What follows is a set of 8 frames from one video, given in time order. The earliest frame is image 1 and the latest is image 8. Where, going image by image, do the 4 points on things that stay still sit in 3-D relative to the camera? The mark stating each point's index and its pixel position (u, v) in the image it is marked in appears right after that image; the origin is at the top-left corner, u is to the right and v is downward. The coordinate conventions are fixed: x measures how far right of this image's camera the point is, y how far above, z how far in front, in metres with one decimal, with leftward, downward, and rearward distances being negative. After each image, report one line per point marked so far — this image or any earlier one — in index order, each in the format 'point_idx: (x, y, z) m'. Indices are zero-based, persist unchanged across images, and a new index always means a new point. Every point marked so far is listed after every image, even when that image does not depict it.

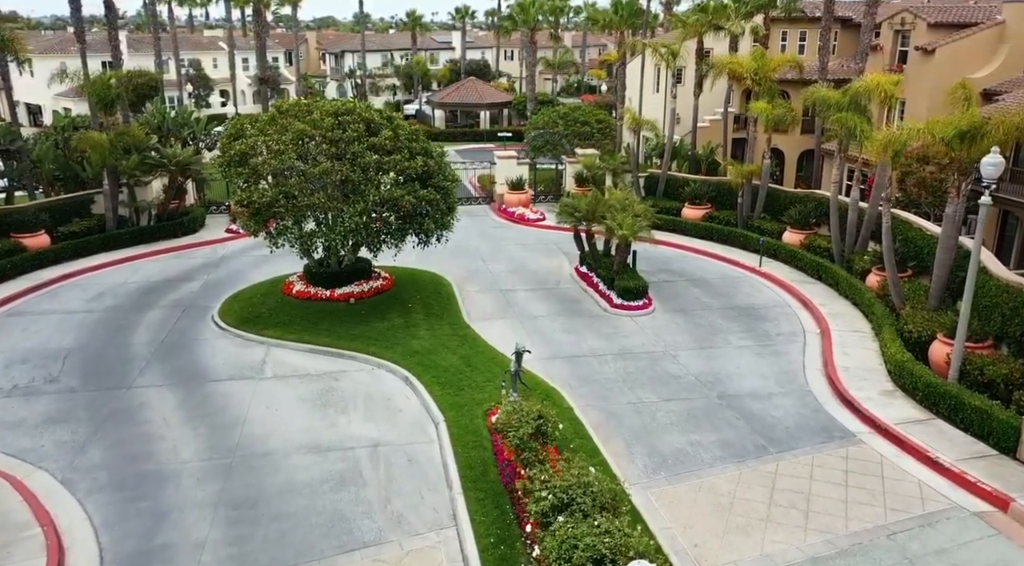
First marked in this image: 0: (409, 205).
0: (-2.3, +1.7, +16.3) m
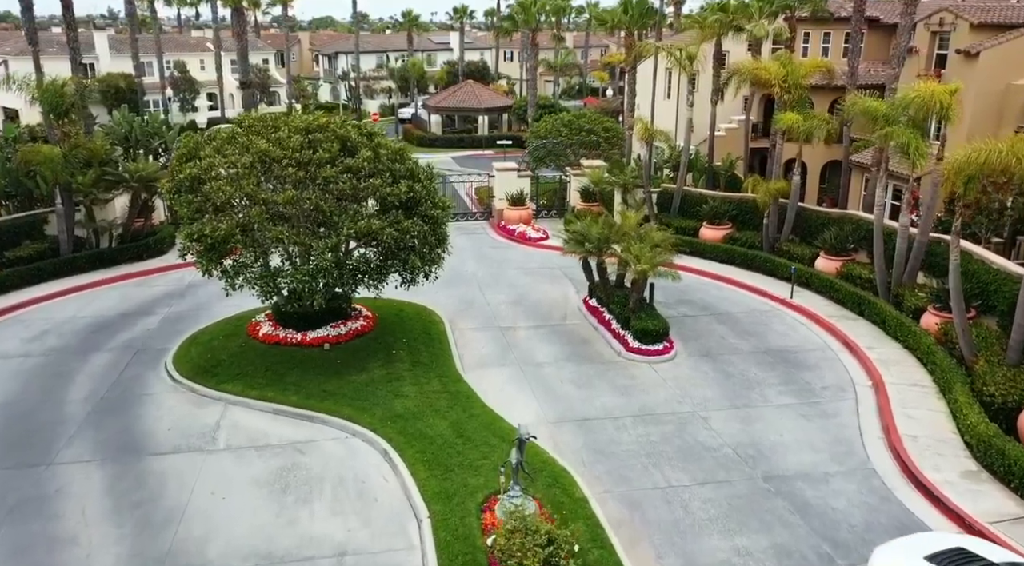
0: (-2.3, +0.8, +13.8) m
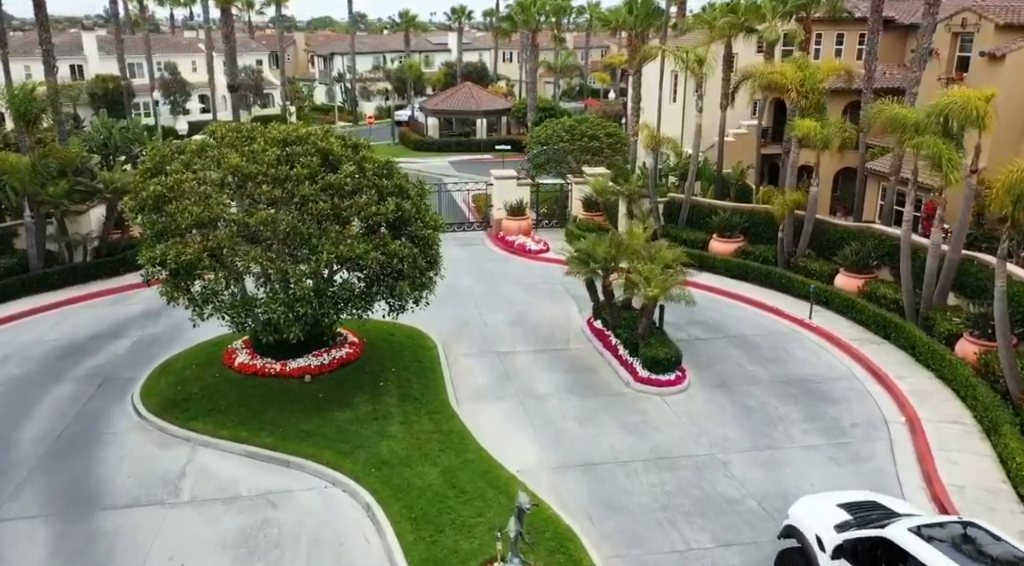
0: (-2.3, +0.3, +12.4) m
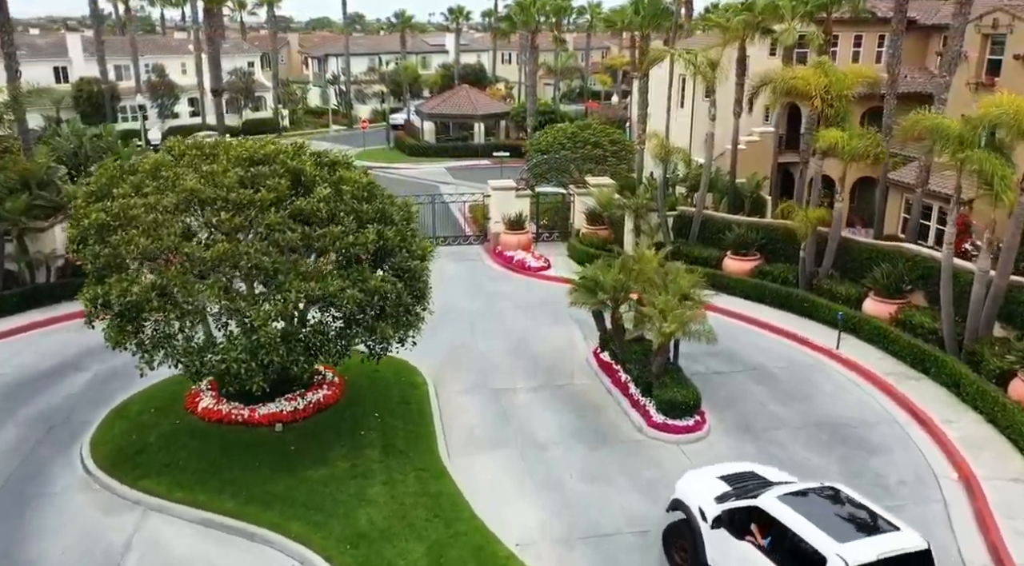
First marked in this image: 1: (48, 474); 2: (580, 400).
0: (-2.3, -0.3, +10.8) m
1: (-7.7, -3.2, +12.3) m
2: (+1.4, -2.3, +14.9) m
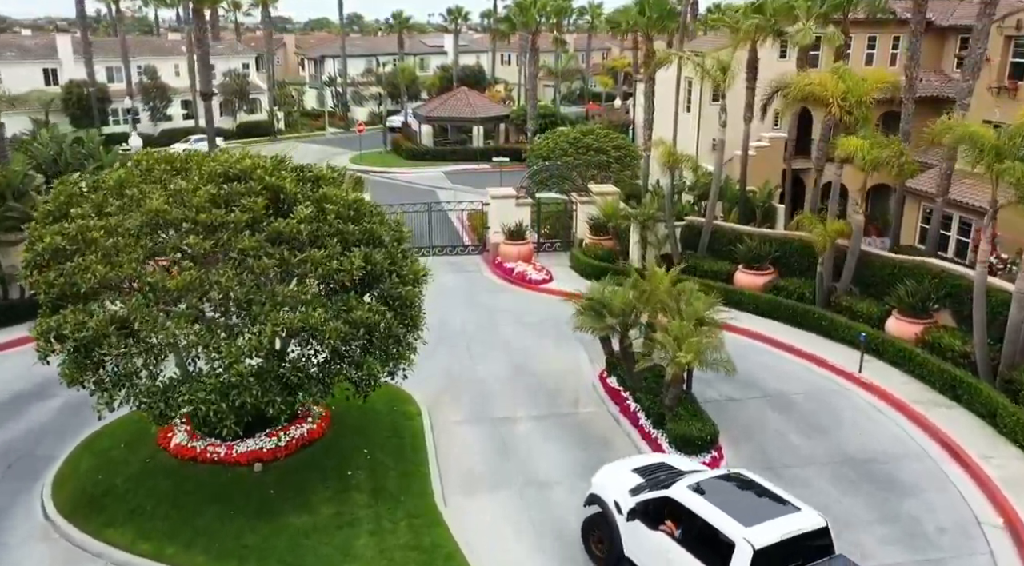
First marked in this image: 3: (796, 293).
0: (-2.3, -0.7, +9.7) m
1: (-7.7, -3.6, +11.2) m
2: (+1.4, -2.8, +13.8) m
3: (+7.3, -0.2, +19.0) m
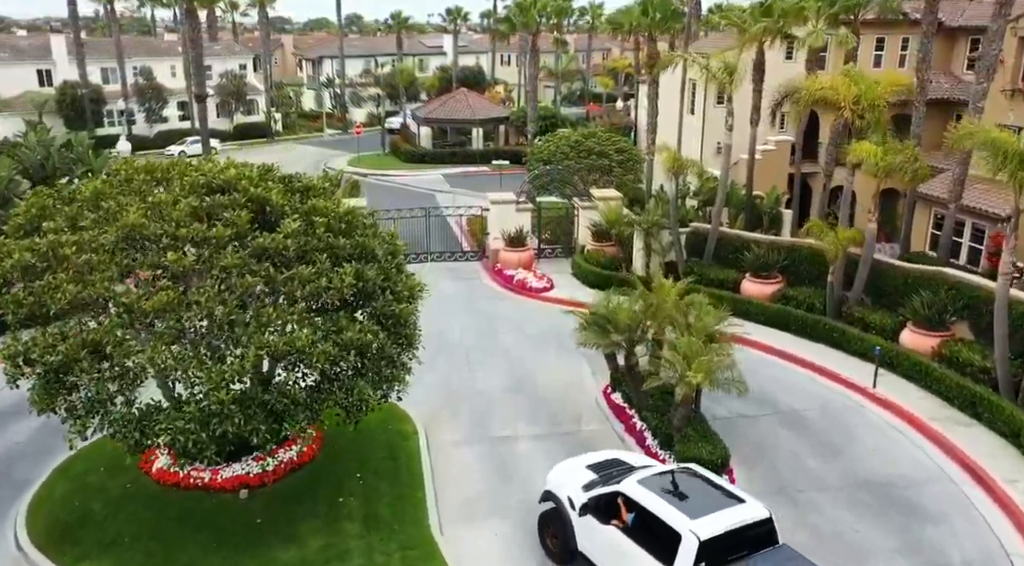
0: (-2.3, -0.9, +9.1) m
1: (-7.7, -3.8, +10.6) m
2: (+1.4, -3.0, +13.2) m
3: (+7.3, -0.5, +18.4) m
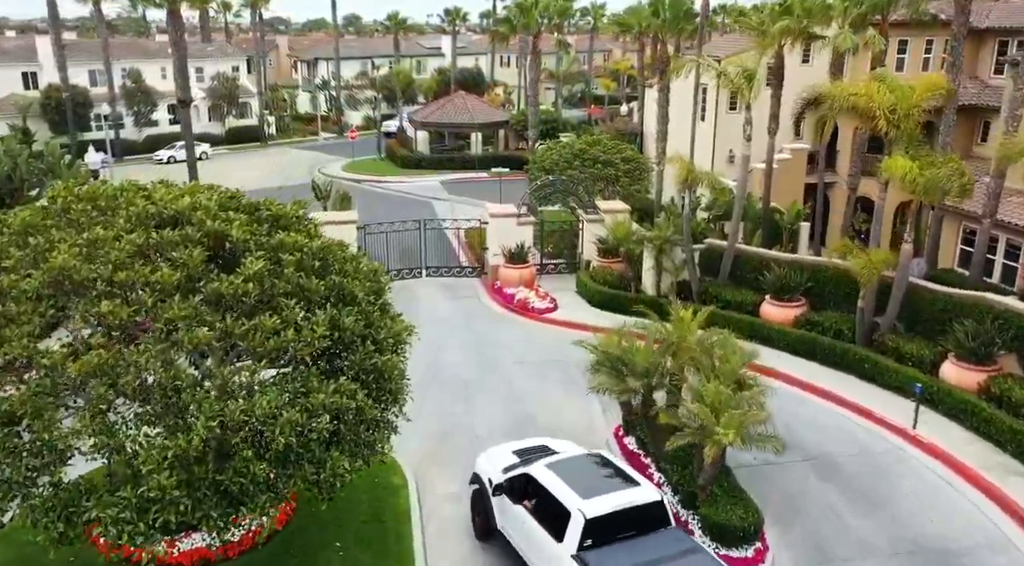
0: (-2.2, -1.5, +7.6) m
1: (-7.7, -4.4, +9.1) m
2: (+1.4, -3.5, +11.7) m
3: (+7.3, -1.0, +16.9) m
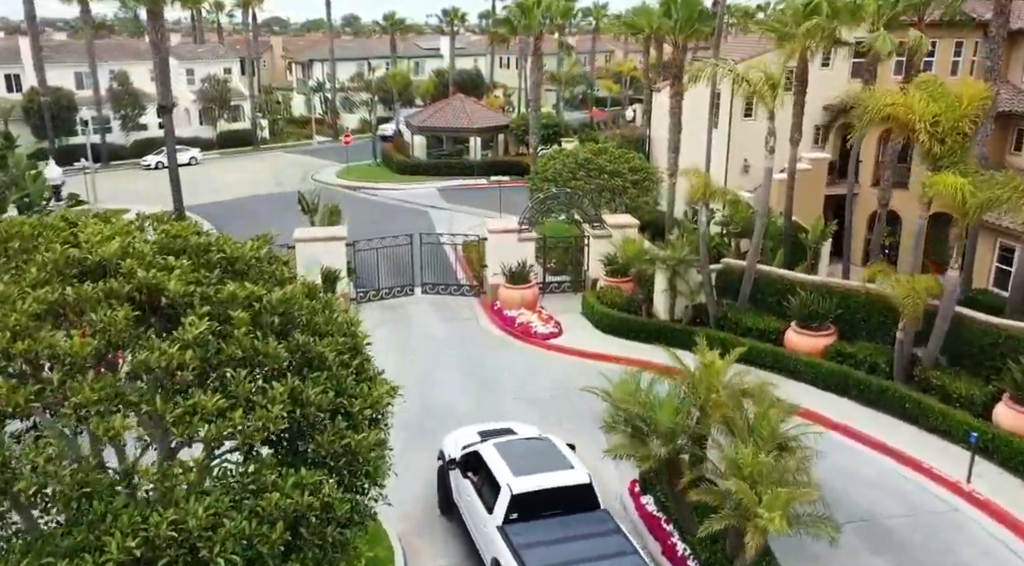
0: (-2.2, -2.1, +6.0) m
1: (-7.6, -5.0, +7.5) m
2: (+1.5, -4.1, +10.1) m
3: (+7.3, -1.6, +15.3) m
